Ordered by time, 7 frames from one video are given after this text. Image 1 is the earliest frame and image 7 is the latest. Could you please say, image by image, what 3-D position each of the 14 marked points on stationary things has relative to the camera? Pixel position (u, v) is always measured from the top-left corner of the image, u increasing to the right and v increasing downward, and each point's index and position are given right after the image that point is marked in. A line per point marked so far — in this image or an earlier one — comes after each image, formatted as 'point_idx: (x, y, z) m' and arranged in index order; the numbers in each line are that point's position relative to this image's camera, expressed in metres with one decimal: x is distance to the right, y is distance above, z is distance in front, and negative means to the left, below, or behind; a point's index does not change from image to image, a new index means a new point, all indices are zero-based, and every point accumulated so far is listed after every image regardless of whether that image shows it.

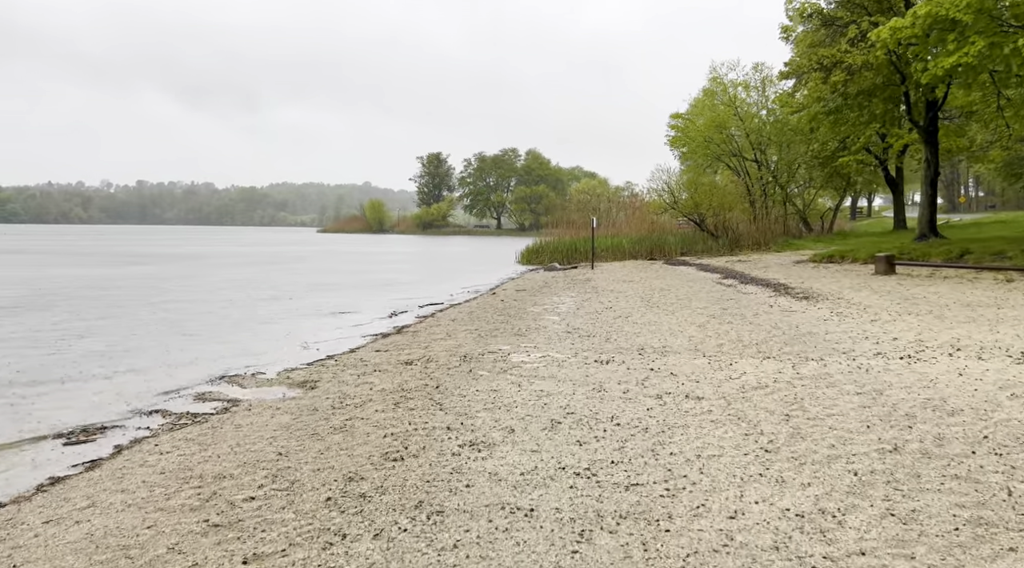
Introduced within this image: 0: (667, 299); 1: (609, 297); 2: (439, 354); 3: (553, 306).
0: (+3.1, -0.3, +15.4) m
1: (+2.2, -0.3, +16.7) m
2: (-0.9, -0.9, +9.9) m
3: (+0.9, -0.5, +15.5) m
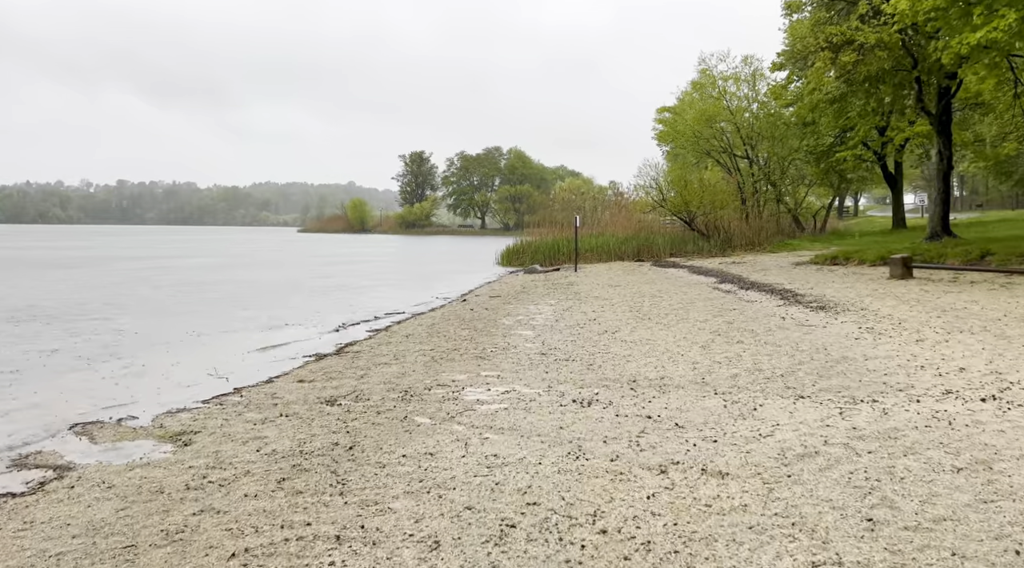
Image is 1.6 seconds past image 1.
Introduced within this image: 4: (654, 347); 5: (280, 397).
0: (+2.6, -0.5, +13.3) m
1: (+1.6, -0.4, +14.6) m
2: (-1.4, -1.1, +7.7) m
3: (+0.3, -0.6, +13.4) m
4: (+1.7, -0.8, +9.3) m
5: (-2.3, -1.1, +7.6) m
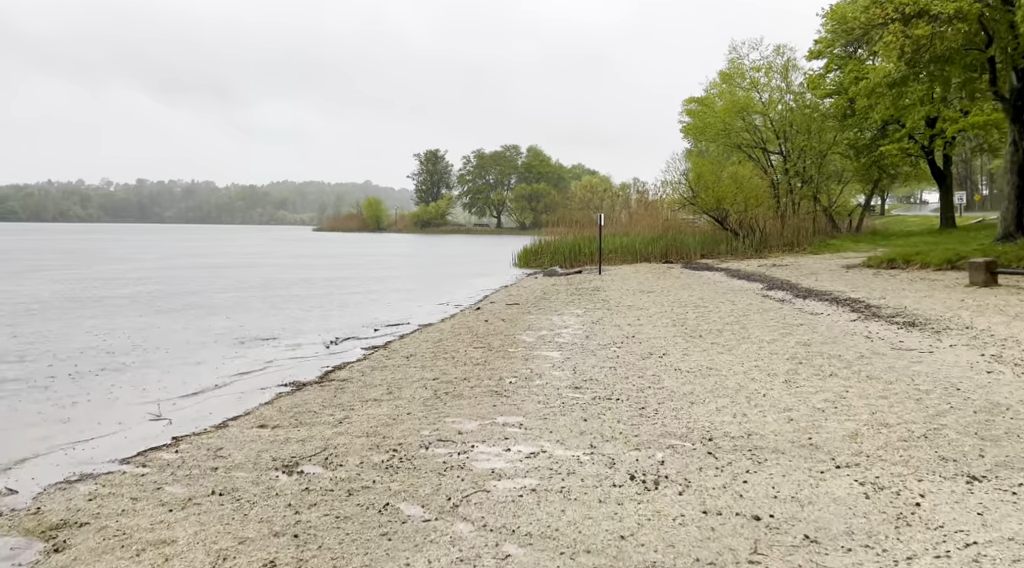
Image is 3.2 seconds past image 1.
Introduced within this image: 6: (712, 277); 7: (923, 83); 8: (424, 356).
0: (+2.9, -0.6, +11.2) m
1: (+1.9, -0.6, +12.5) m
2: (-1.2, -1.2, +5.7) m
3: (+0.7, -0.7, +11.3) m
4: (+2.0, -0.9, +7.2) m
5: (-2.1, -1.2, +5.6) m
6: (+5.2, +0.2, +19.8) m
7: (+10.3, +5.0, +19.2) m
8: (-1.1, -0.9, +9.6) m
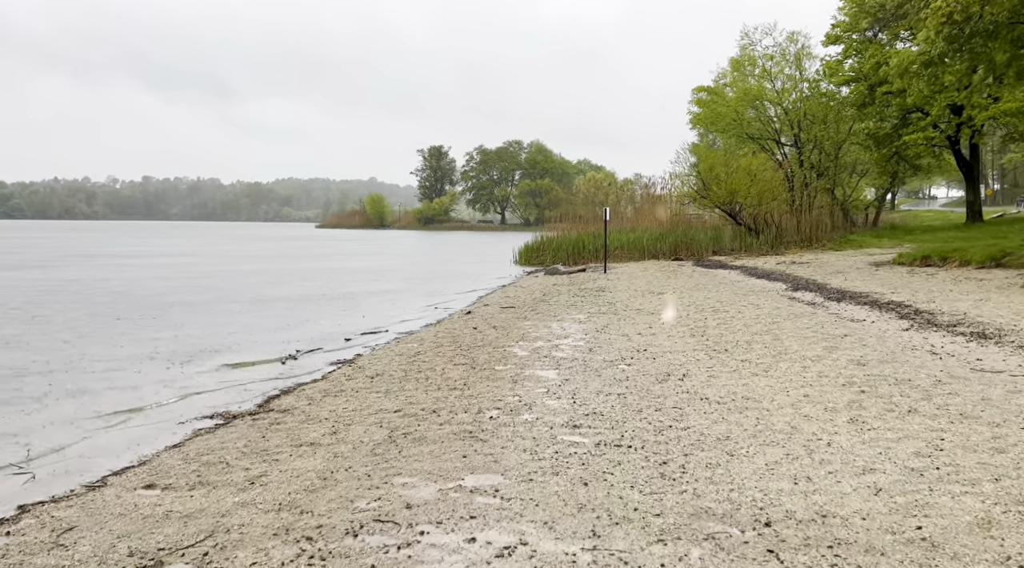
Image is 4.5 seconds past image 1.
0: (+2.8, -0.6, +9.5) m
1: (+1.8, -0.6, +10.8) m
2: (-1.3, -1.3, +4.0) m
3: (+0.5, -0.8, +9.6) m
4: (+1.8, -1.0, +5.5) m
5: (-2.3, -1.3, +3.9) m
6: (+5.1, +0.2, +18.0) m
7: (+10.2, +5.0, +17.4) m
8: (-1.2, -1.0, +7.9) m
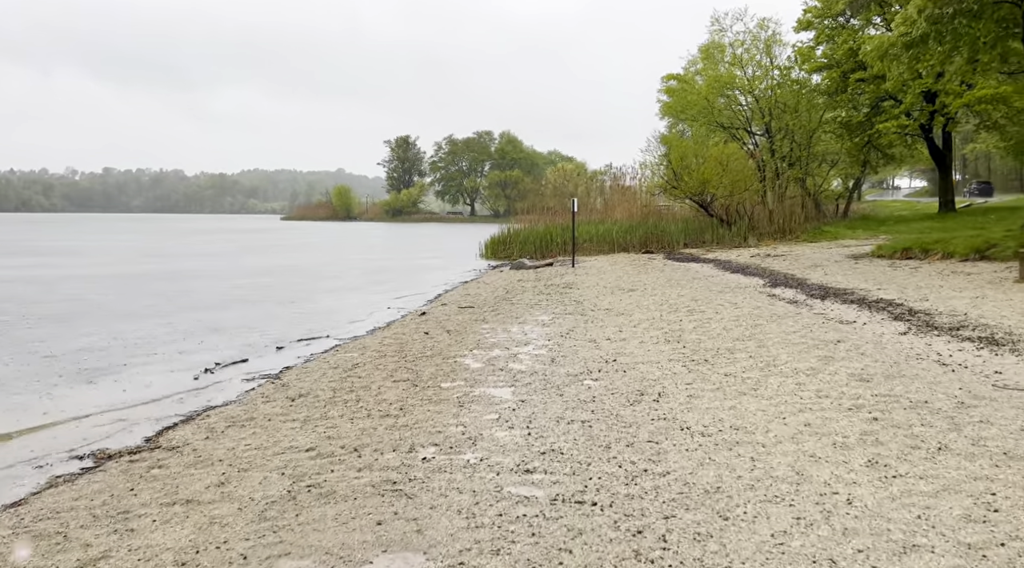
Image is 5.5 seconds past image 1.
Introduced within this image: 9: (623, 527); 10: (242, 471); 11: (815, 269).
0: (+2.3, -0.6, +8.4) m
1: (+1.2, -0.6, +9.7) m
2: (-1.7, -1.3, +2.8) m
3: (0.0, -0.8, +8.5) m
4: (+1.4, -1.0, +4.4) m
5: (-2.6, -1.4, +2.7) m
6: (+4.3, +0.3, +17.1) m
7: (+9.3, +5.2, +16.5) m
8: (-1.7, -1.0, +6.7) m
9: (+0.5, -1.1, +3.6) m
10: (-1.7, -1.2, +4.8) m
11: (+6.4, +0.3, +16.1) m
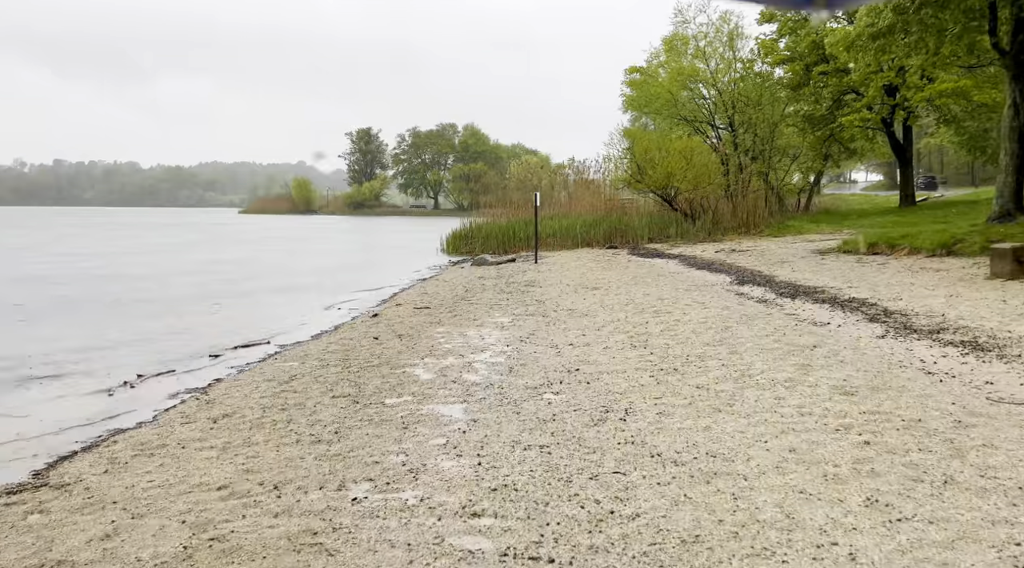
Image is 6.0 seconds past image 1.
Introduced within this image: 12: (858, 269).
0: (+1.8, -0.6, +7.9) m
1: (+0.7, -0.6, +9.1) m
2: (-1.9, -1.4, +2.1) m
3: (-0.5, -0.8, +7.8) m
4: (+1.2, -1.1, +3.8) m
5: (-2.8, -1.5, +1.9) m
6: (+3.4, +0.4, +16.6) m
7: (+8.5, +5.3, +16.2) m
8: (-2.1, -1.0, +5.9) m
9: (+0.3, -1.2, +3.0) m
10: (-2.0, -1.2, +4.1) m
11: (+5.6, +0.4, +15.7) m
12: (+6.3, +0.3, +14.1) m
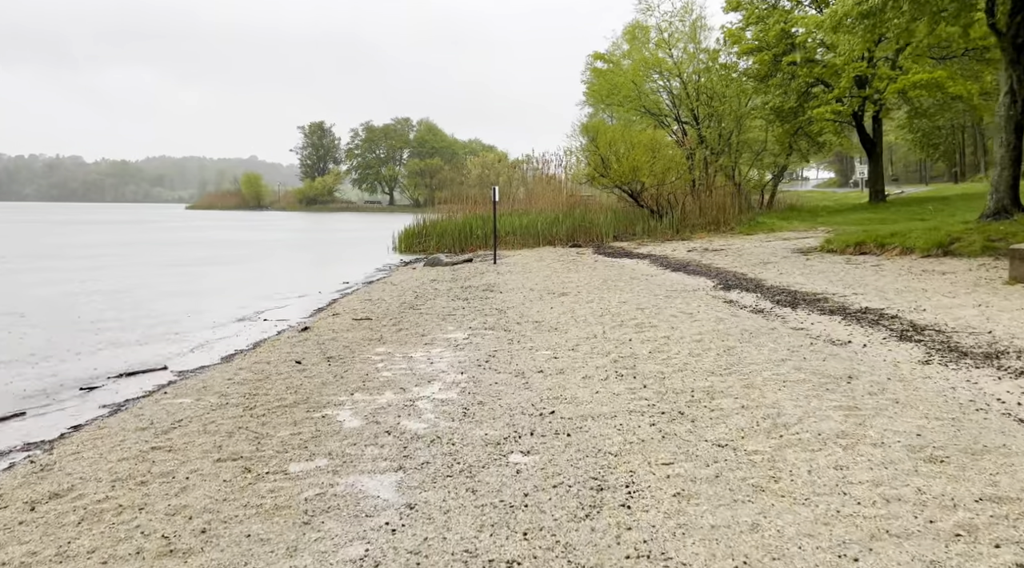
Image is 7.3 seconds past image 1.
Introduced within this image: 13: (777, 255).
0: (+1.4, -0.8, +6.2) m
1: (+0.3, -0.7, +7.4) m
2: (-1.9, -1.6, +0.2) m
3: (-0.8, -0.9, +6.0) m
4: (+1.0, -1.2, +2.1) m
5: (-2.8, -1.7, 0.0) m
6: (+2.5, +0.3, +15.0) m
7: (+7.6, +5.2, +14.9) m
8: (-2.3, -1.2, +4.1) m
9: (+0.2, -1.3, +1.3) m
10: (-2.1, -1.4, +2.2) m
11: (+4.7, +0.3, +14.3) m
12: (+5.6, +0.2, +12.7) m
13: (+5.6, +0.6, +16.1) m
